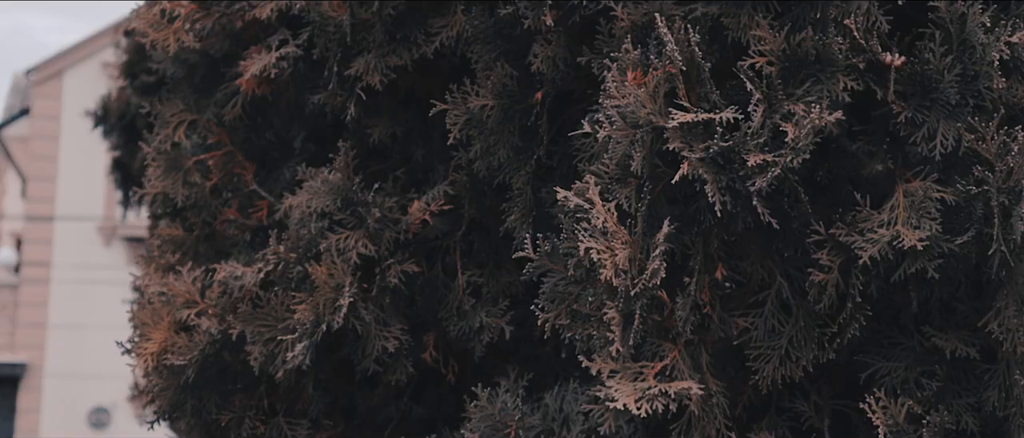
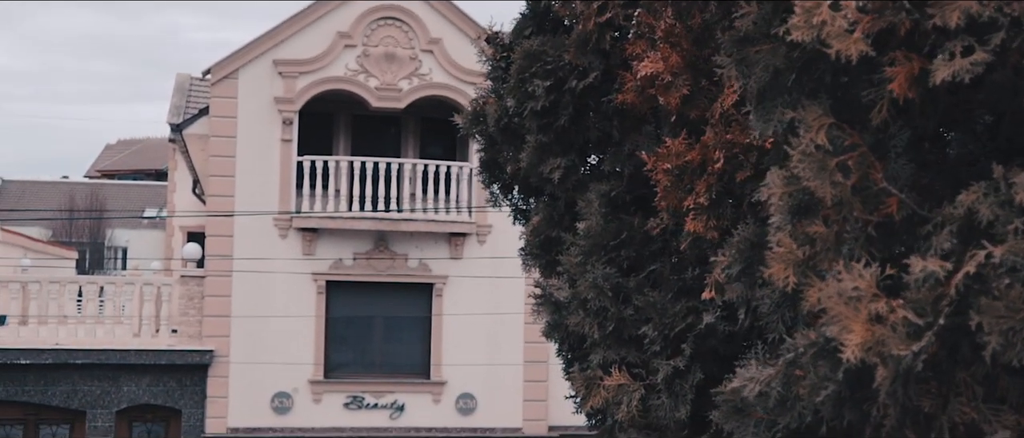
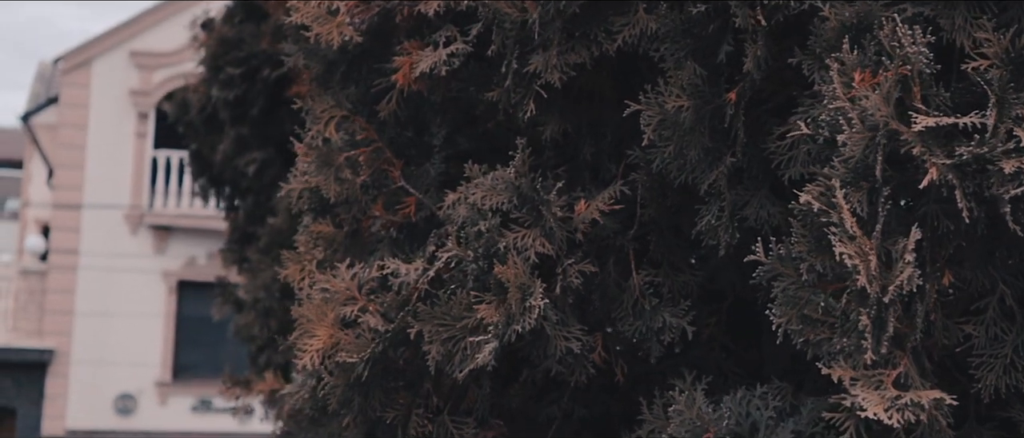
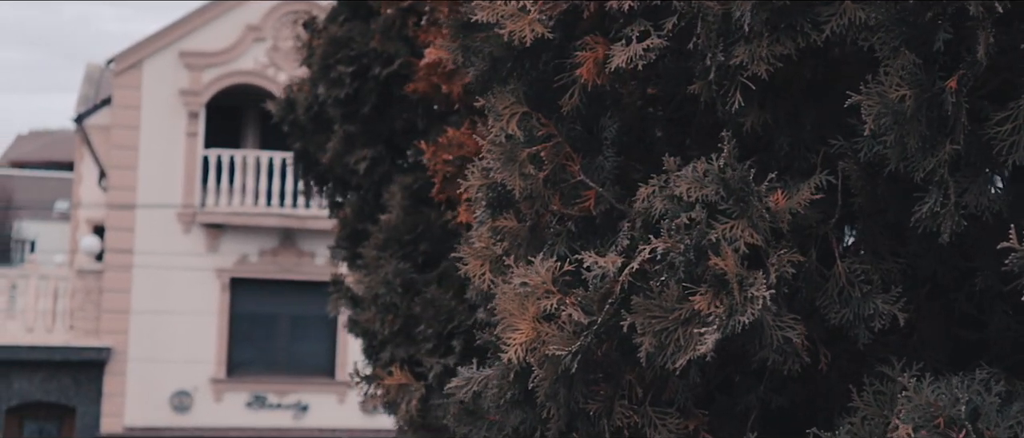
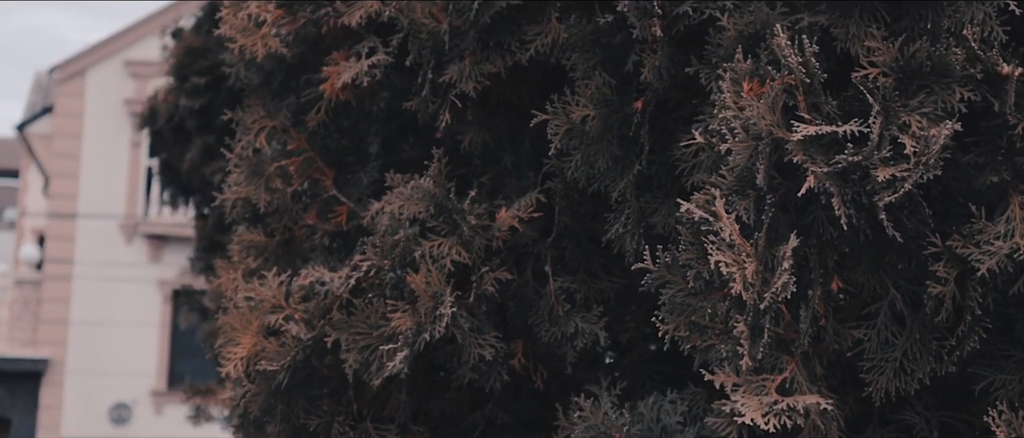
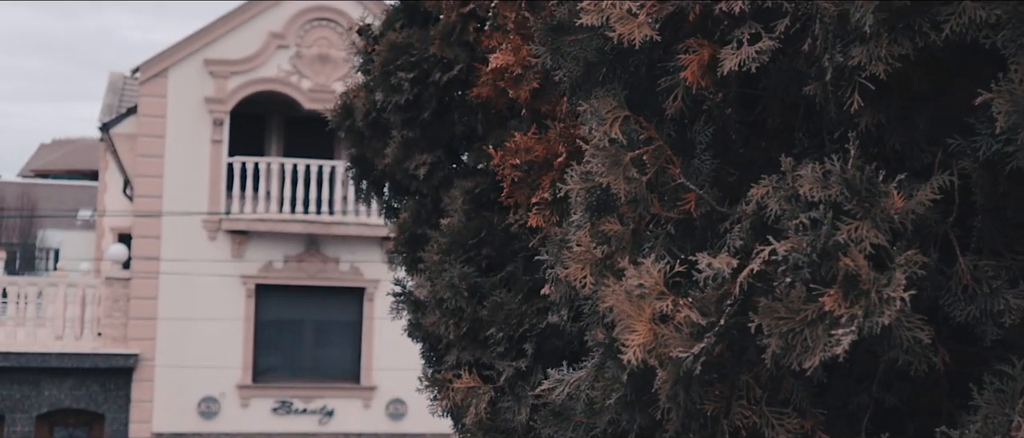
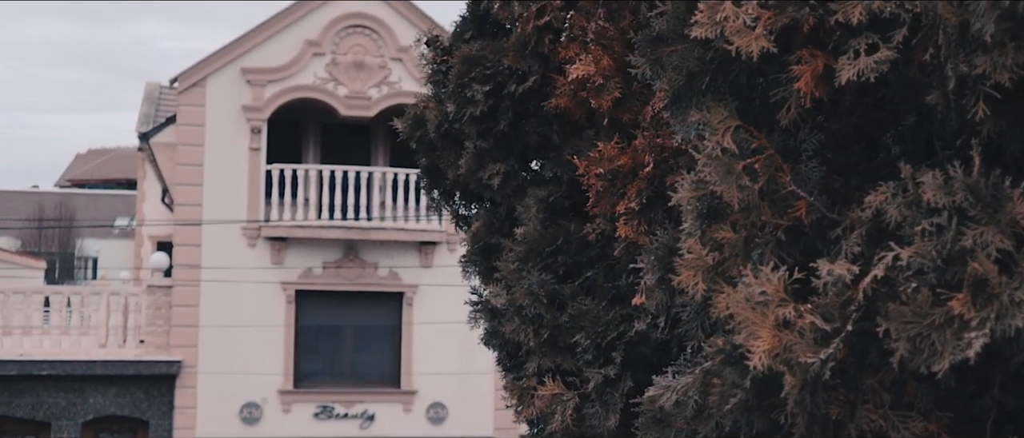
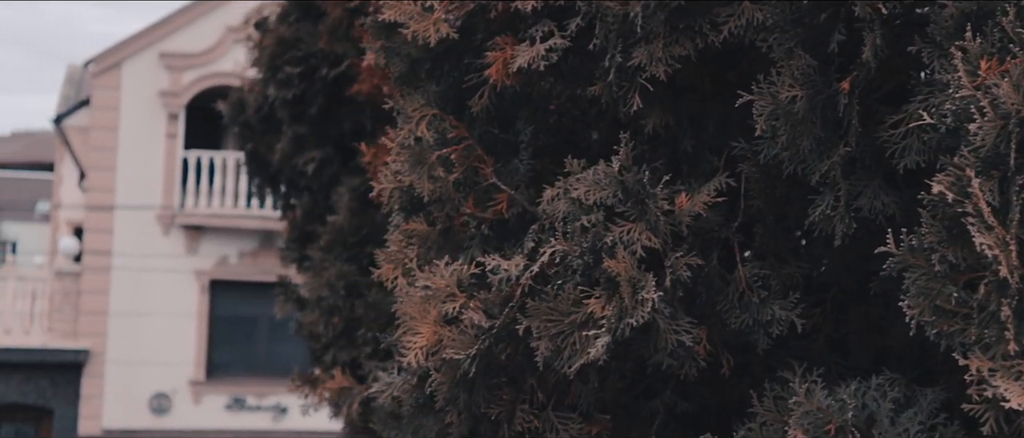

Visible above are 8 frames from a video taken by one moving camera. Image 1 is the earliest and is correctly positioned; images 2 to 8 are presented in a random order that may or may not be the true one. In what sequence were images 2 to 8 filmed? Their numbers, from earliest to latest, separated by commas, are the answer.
5, 3, 8, 4, 6, 7, 2
